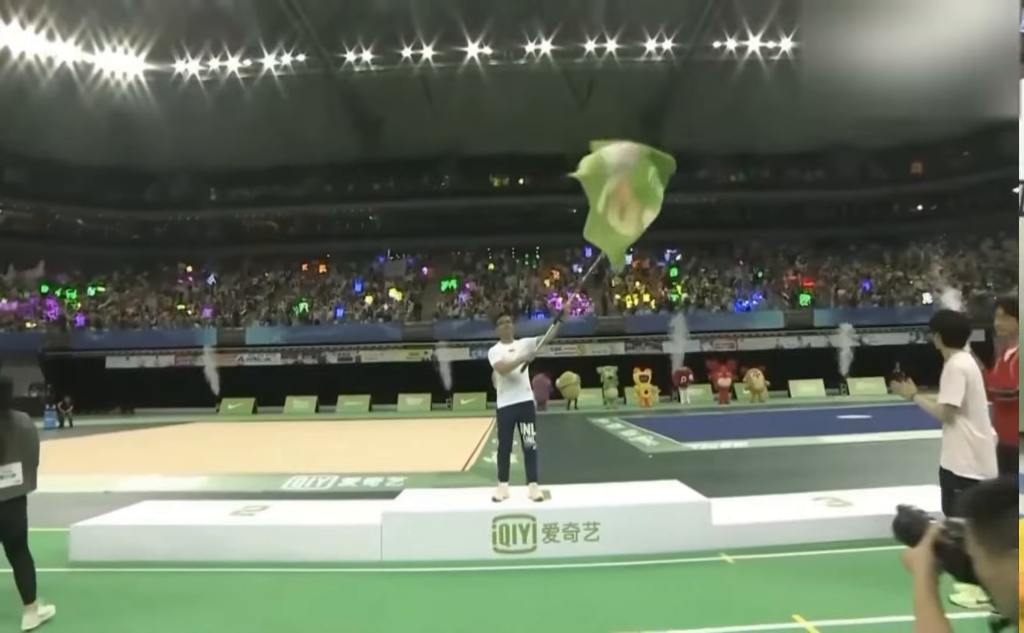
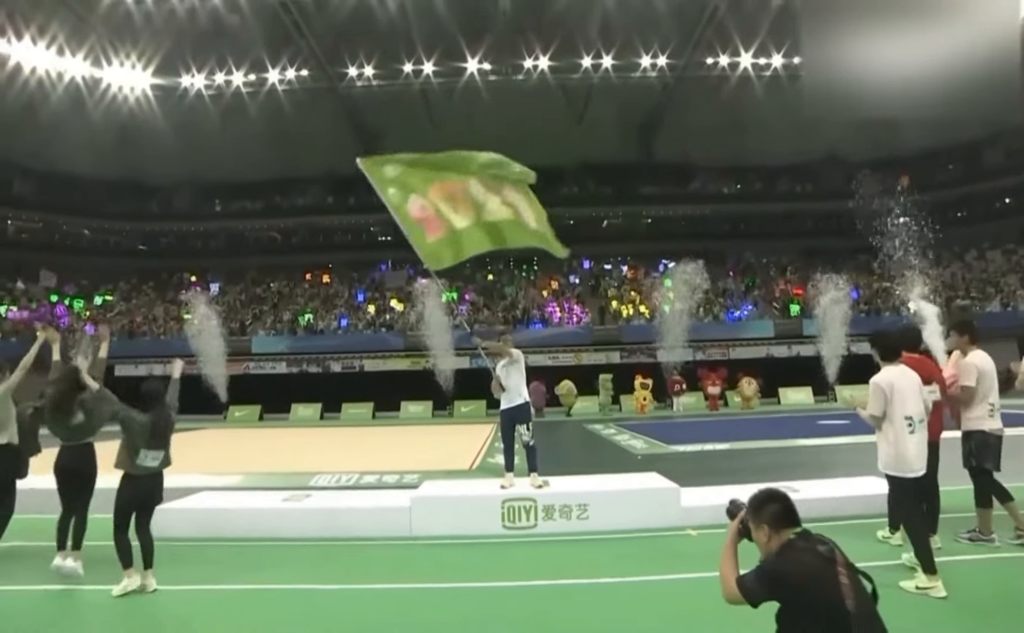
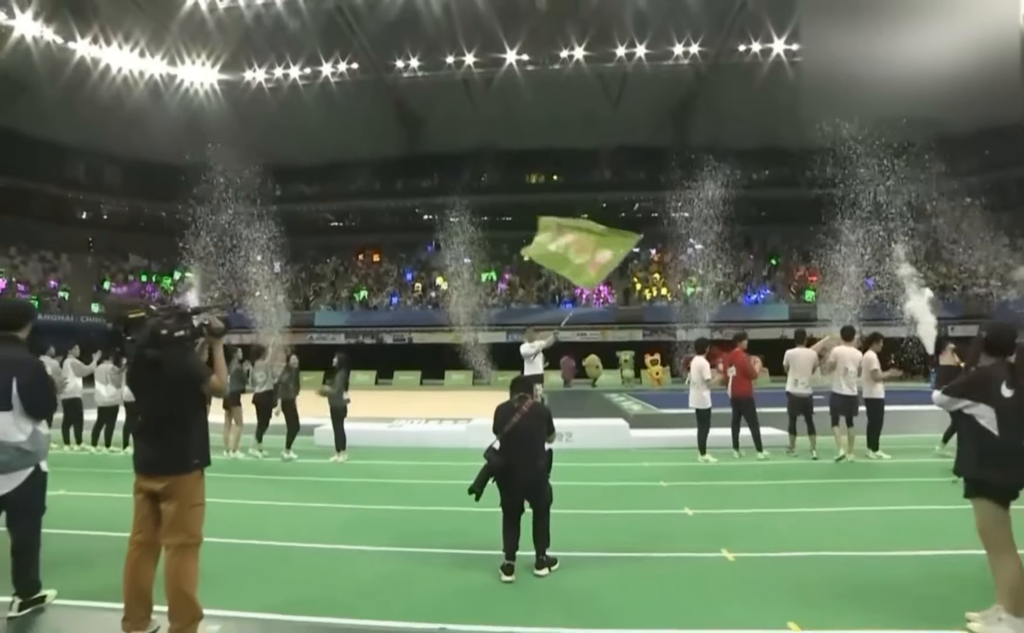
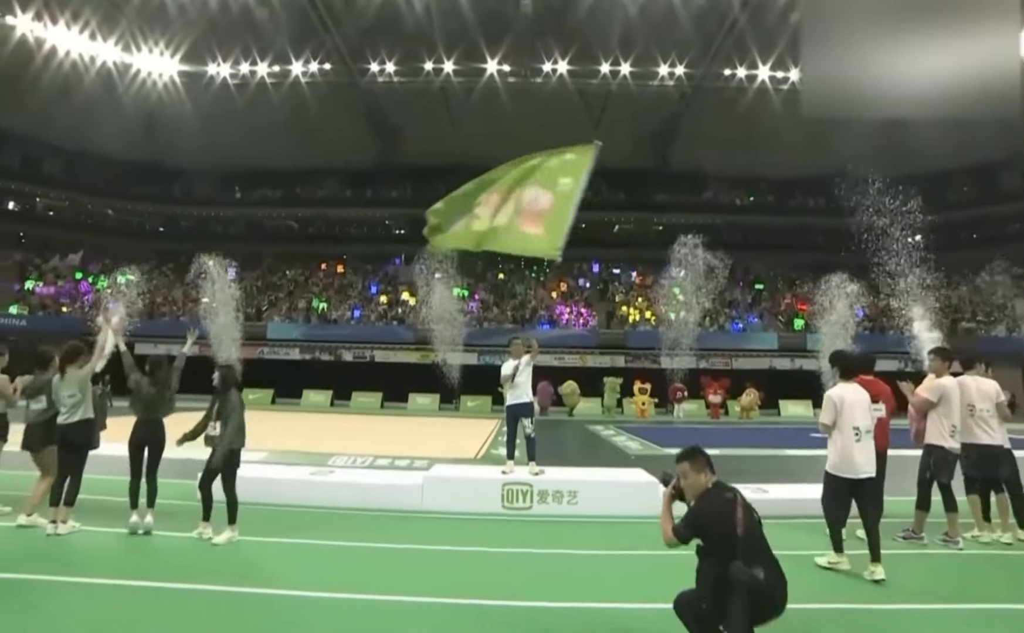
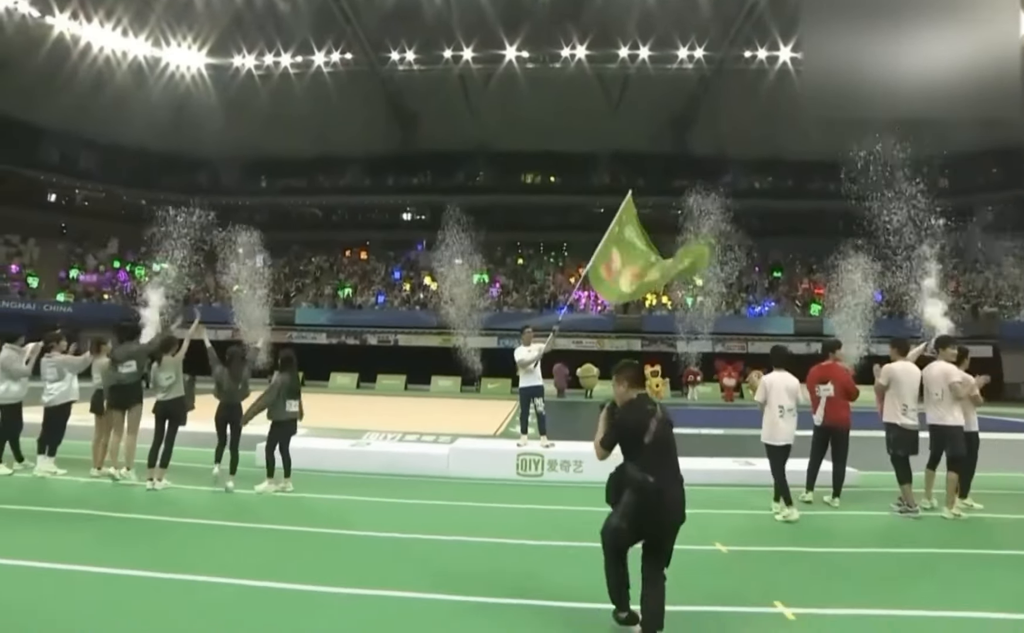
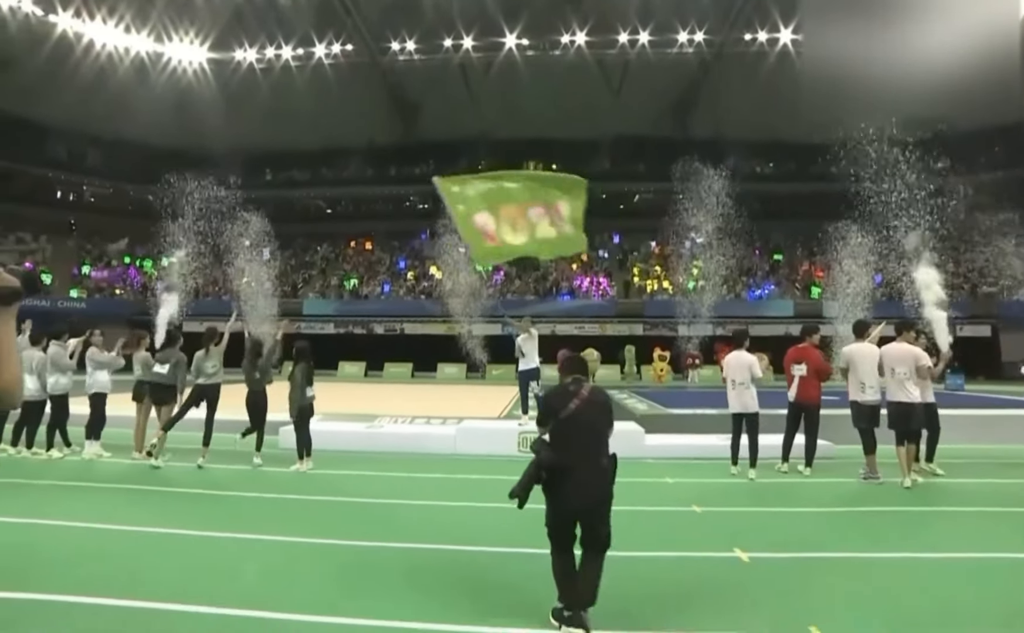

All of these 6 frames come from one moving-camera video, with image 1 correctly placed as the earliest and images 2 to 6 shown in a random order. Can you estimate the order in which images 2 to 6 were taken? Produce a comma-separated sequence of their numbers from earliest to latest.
2, 4, 5, 6, 3
